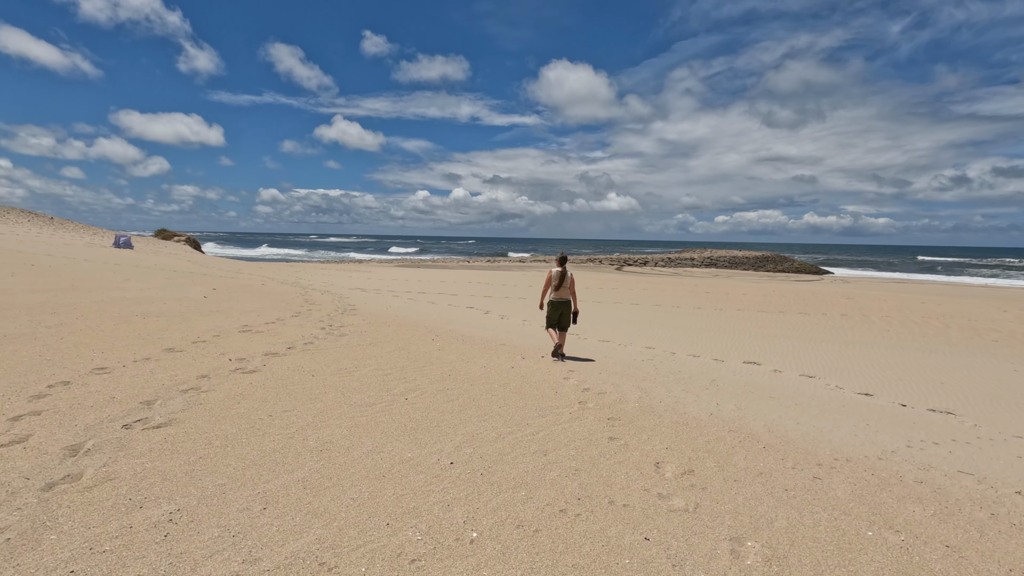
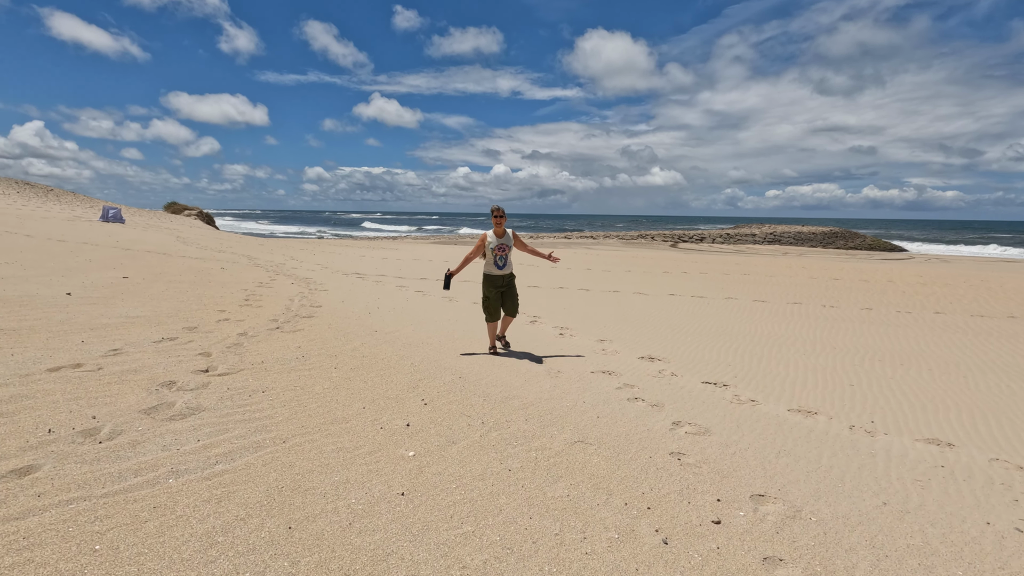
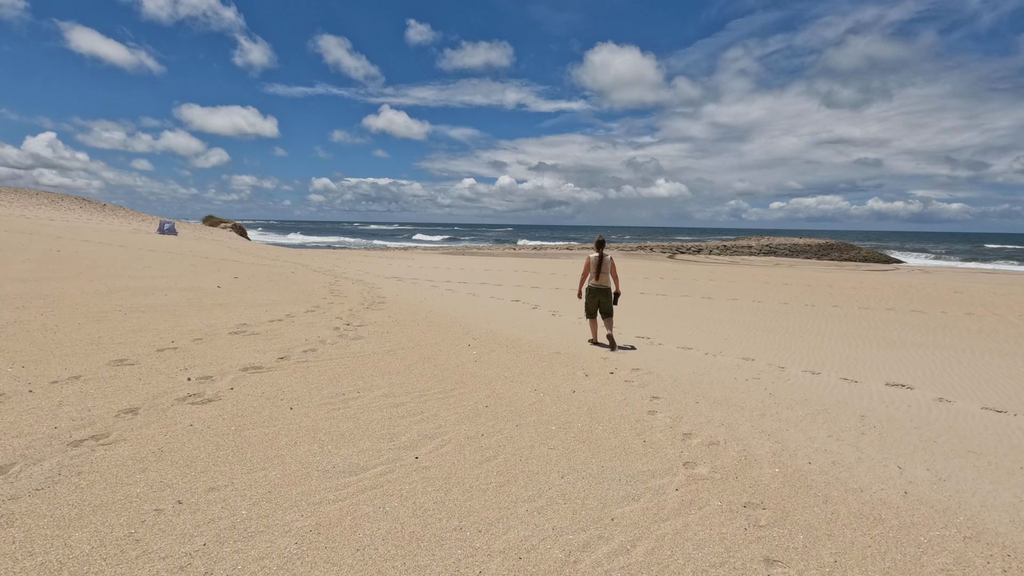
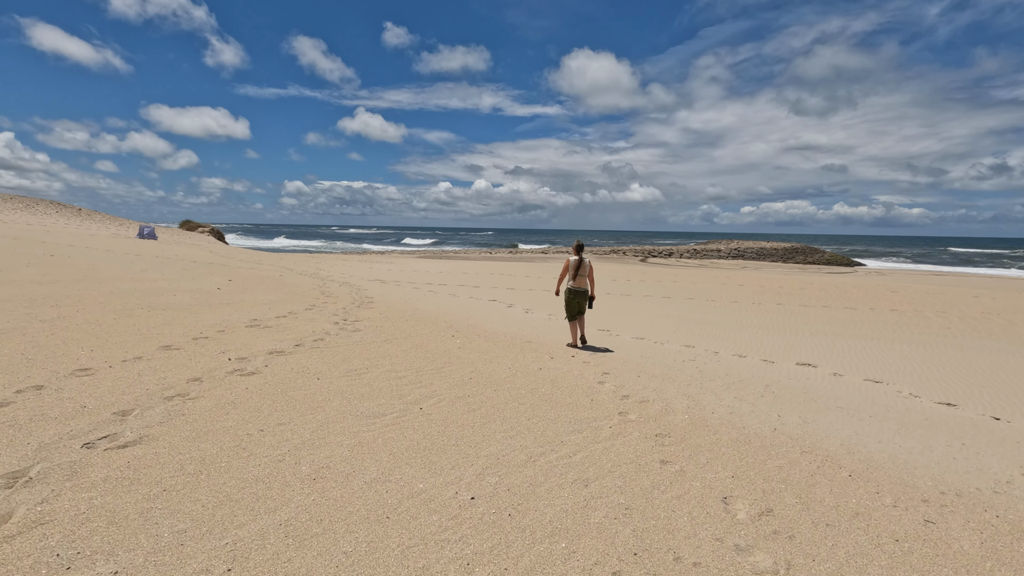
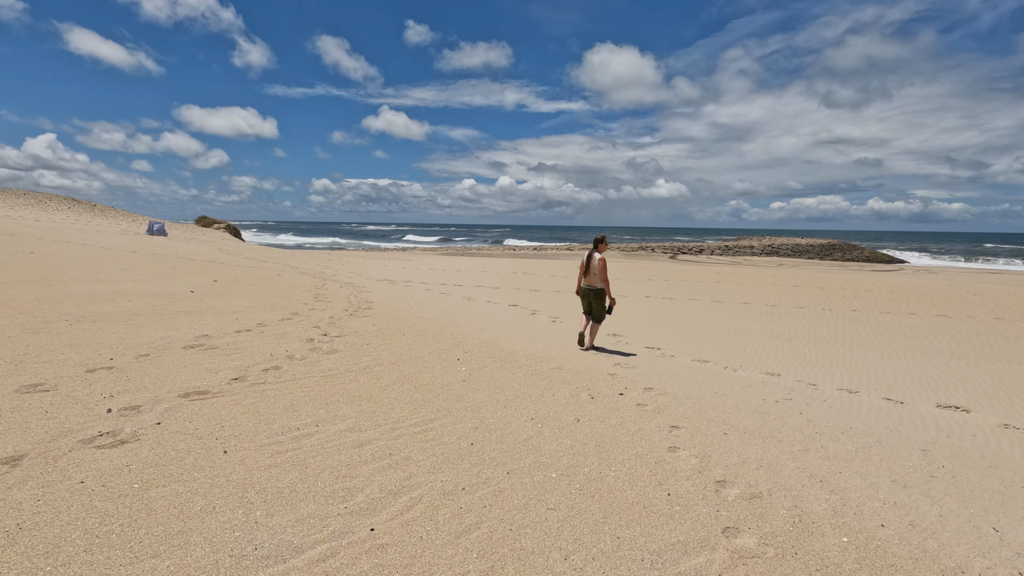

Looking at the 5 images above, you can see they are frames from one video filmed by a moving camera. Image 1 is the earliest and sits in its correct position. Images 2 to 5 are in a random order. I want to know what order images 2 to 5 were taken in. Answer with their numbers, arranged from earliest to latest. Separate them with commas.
4, 3, 5, 2
